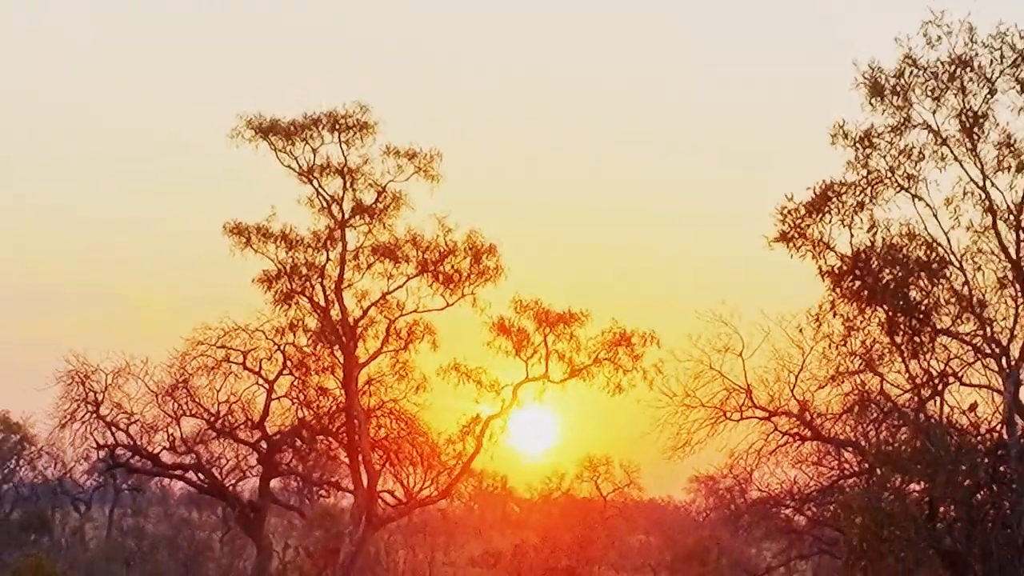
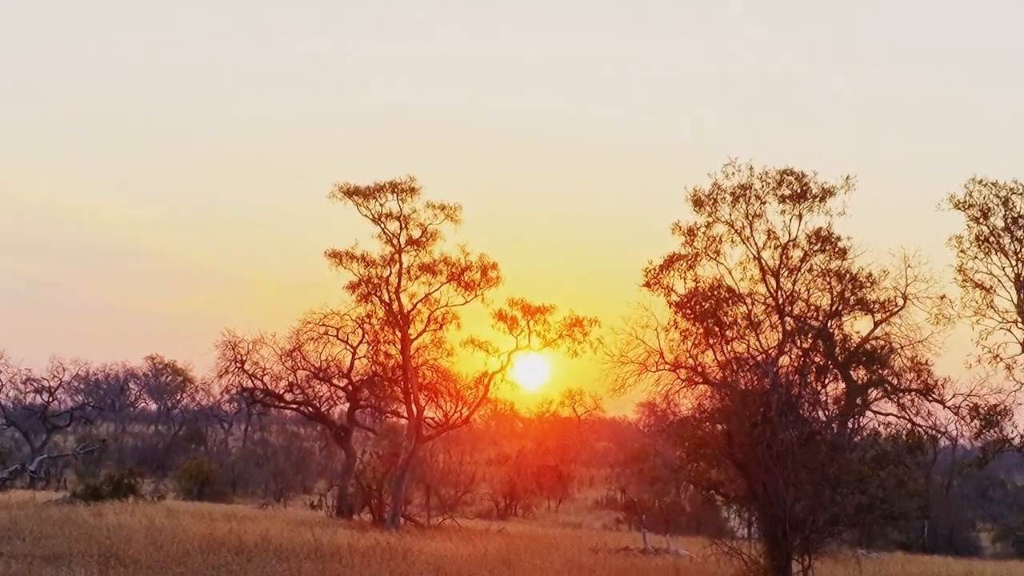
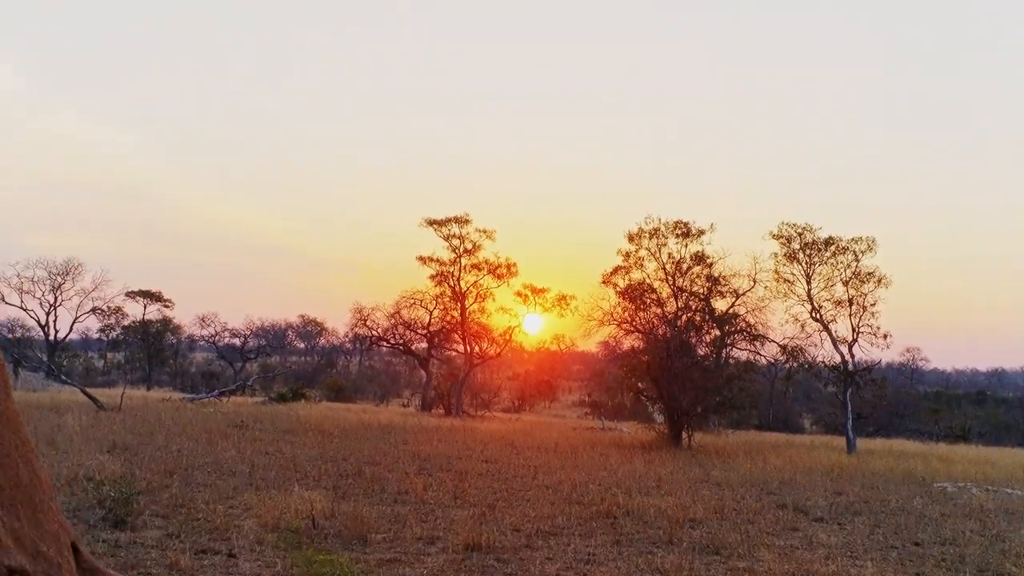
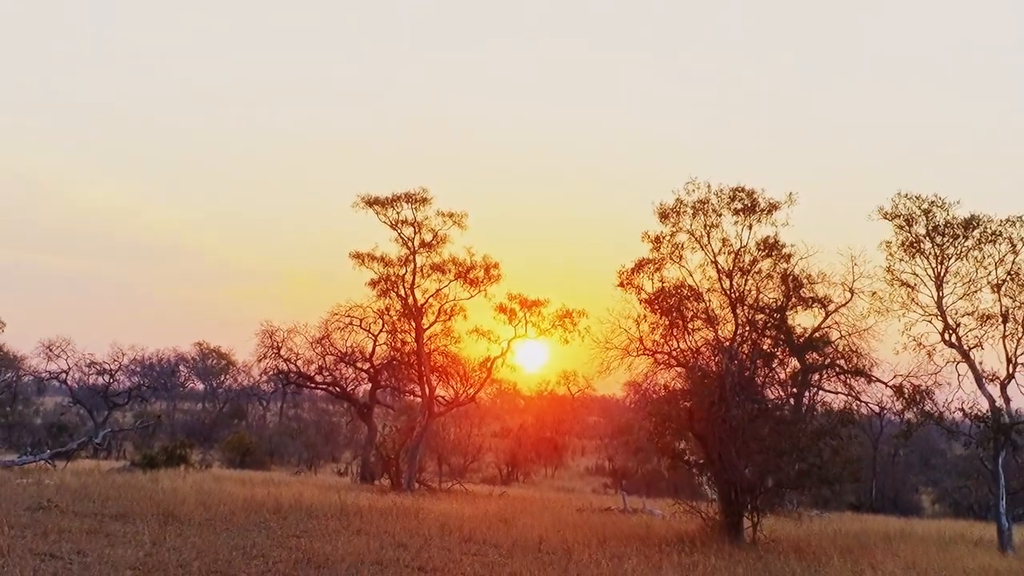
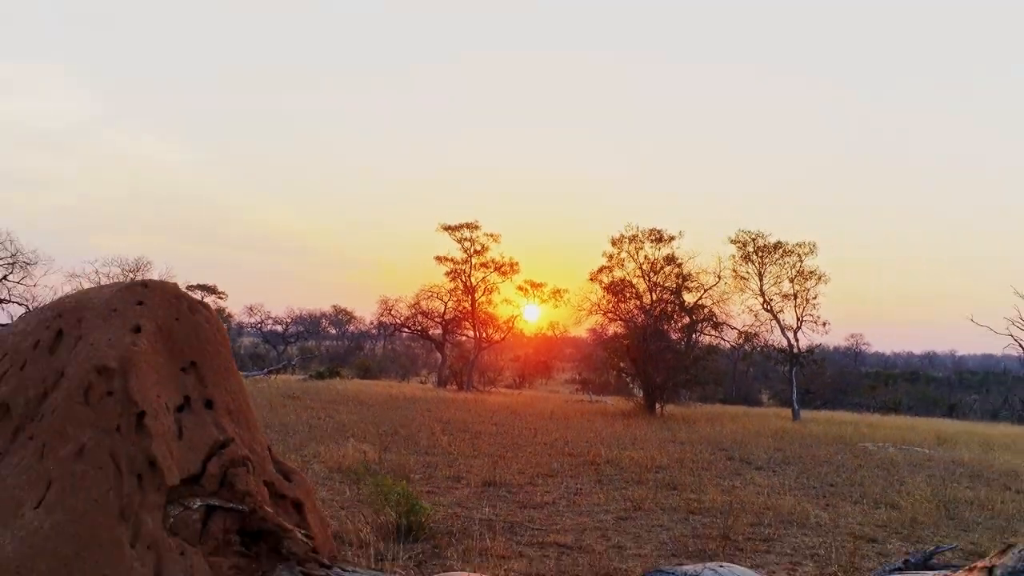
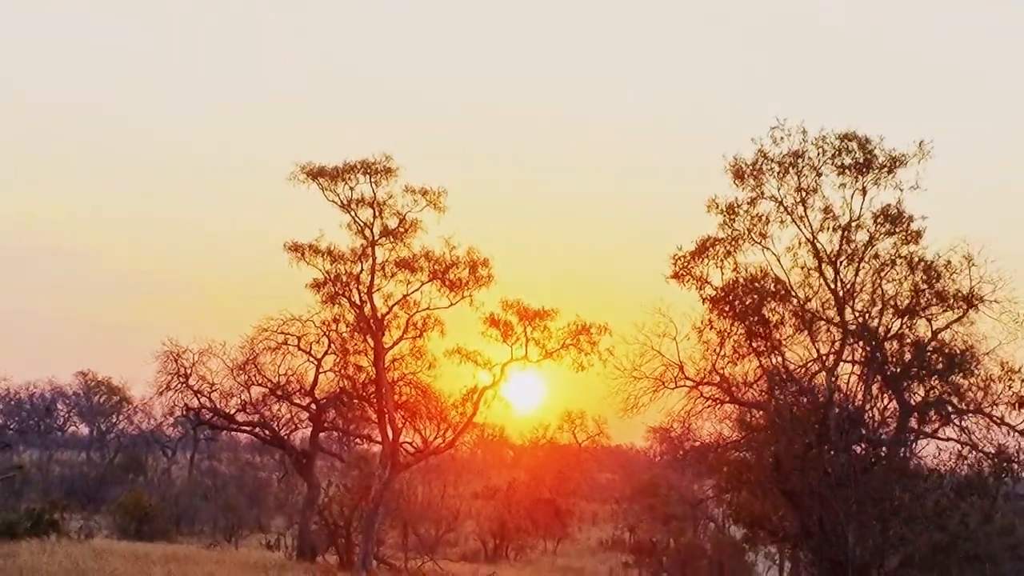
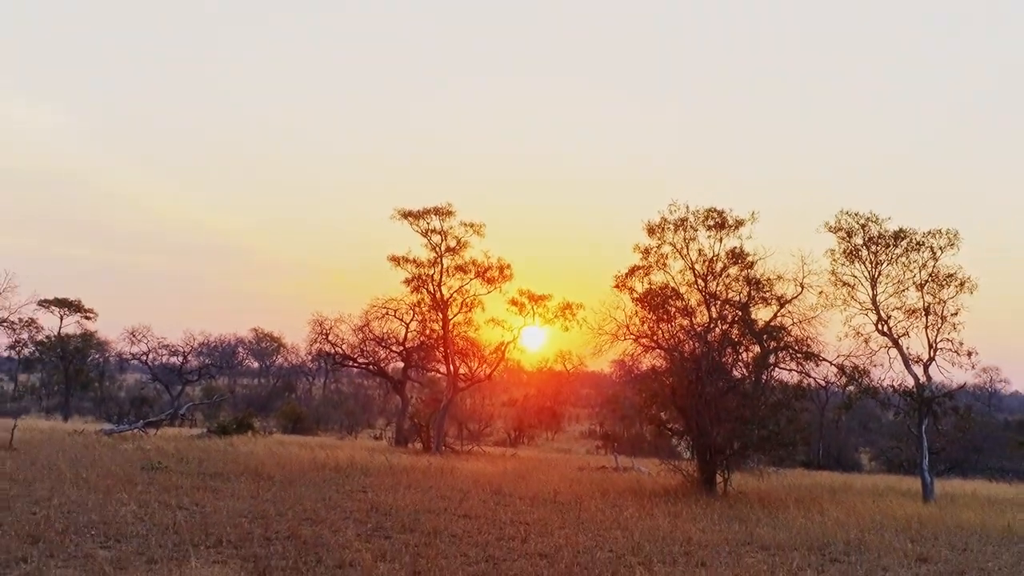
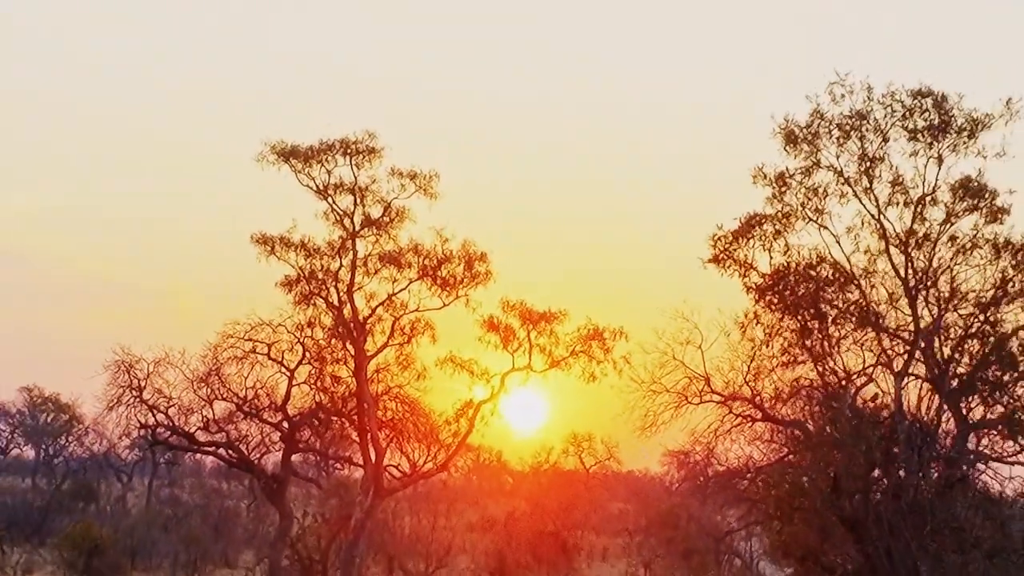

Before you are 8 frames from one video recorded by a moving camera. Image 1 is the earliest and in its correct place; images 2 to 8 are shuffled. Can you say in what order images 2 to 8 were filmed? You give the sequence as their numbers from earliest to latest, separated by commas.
8, 6, 2, 4, 7, 3, 5
